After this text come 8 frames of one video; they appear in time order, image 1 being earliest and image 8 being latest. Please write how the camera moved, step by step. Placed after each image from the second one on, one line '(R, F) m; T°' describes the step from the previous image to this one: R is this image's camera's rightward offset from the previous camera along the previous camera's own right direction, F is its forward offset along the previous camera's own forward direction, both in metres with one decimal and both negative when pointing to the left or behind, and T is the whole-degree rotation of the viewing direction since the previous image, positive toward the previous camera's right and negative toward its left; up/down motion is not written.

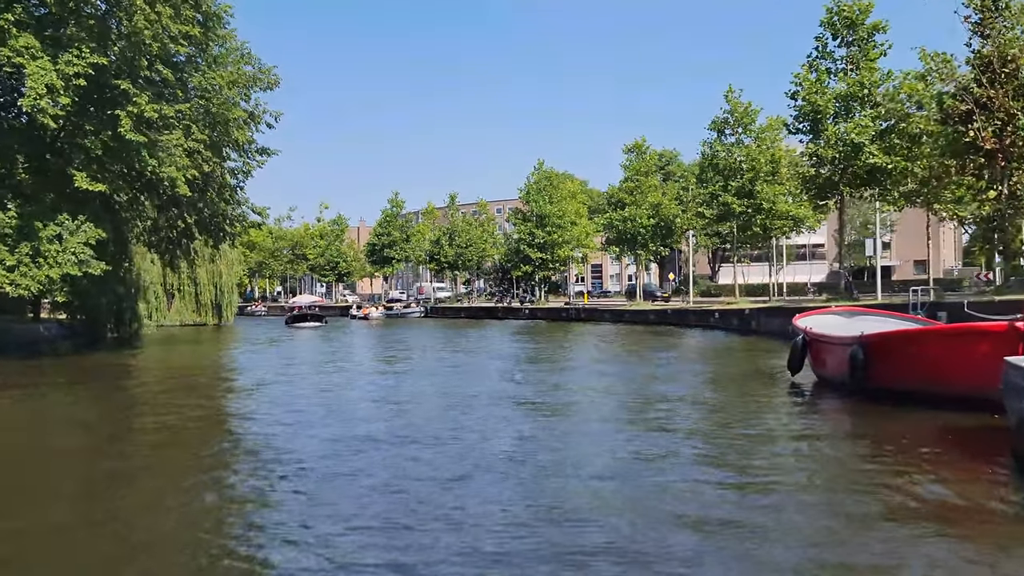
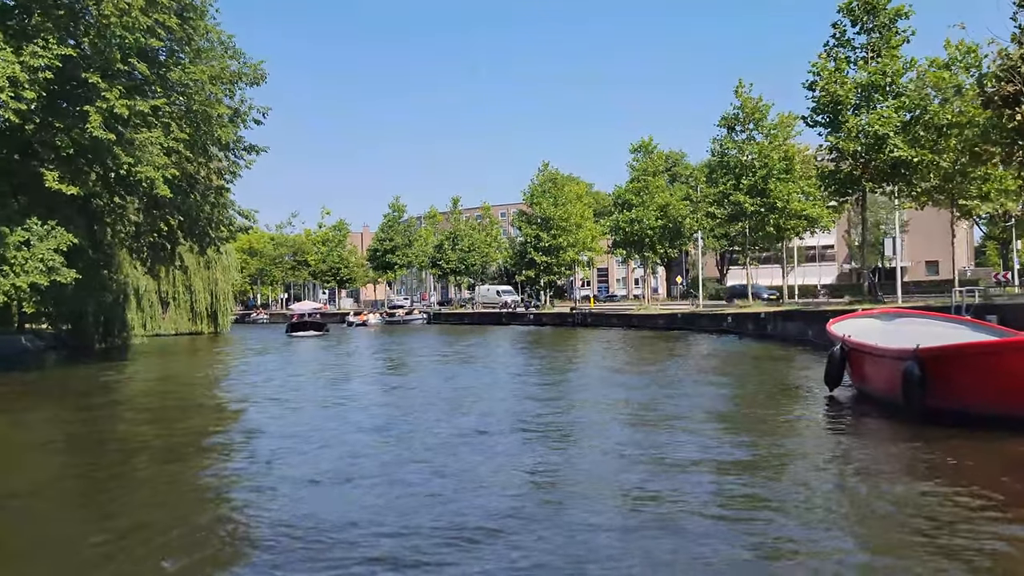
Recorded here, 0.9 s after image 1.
(+0.1, +1.7) m; 0°
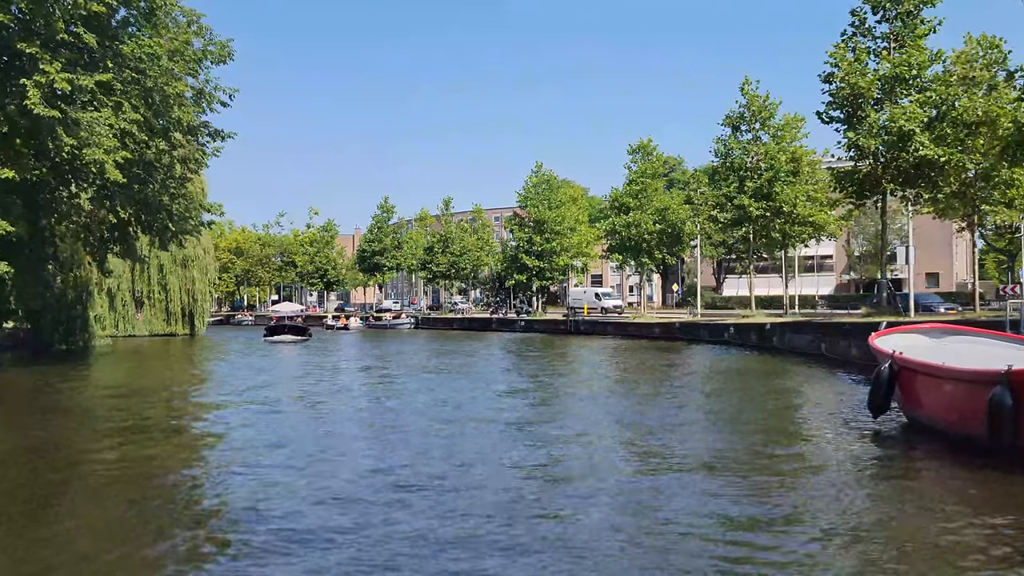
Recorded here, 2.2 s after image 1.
(+0.2, +2.4) m; 0°
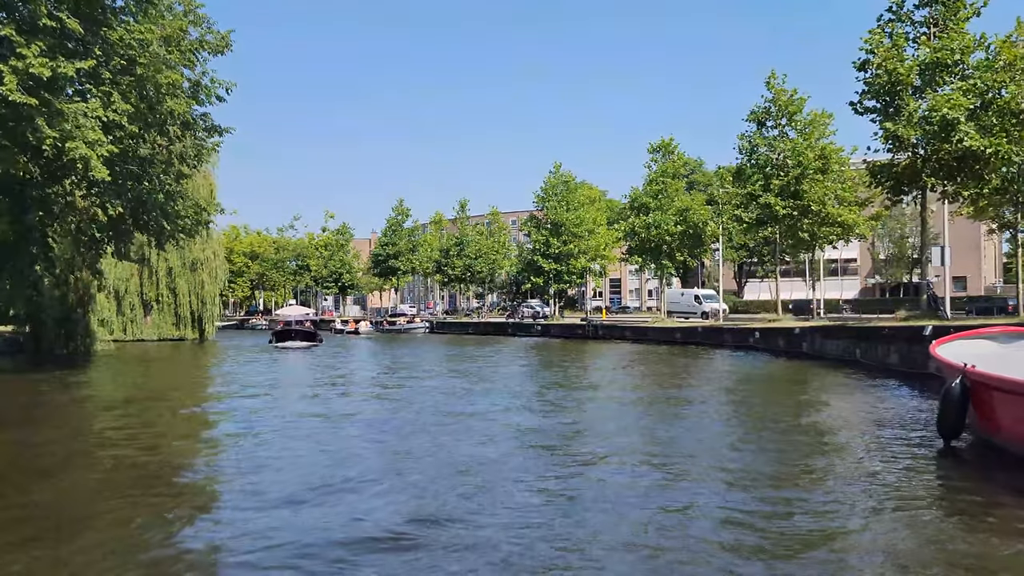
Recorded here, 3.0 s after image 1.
(+0.1, +1.5) m; -1°
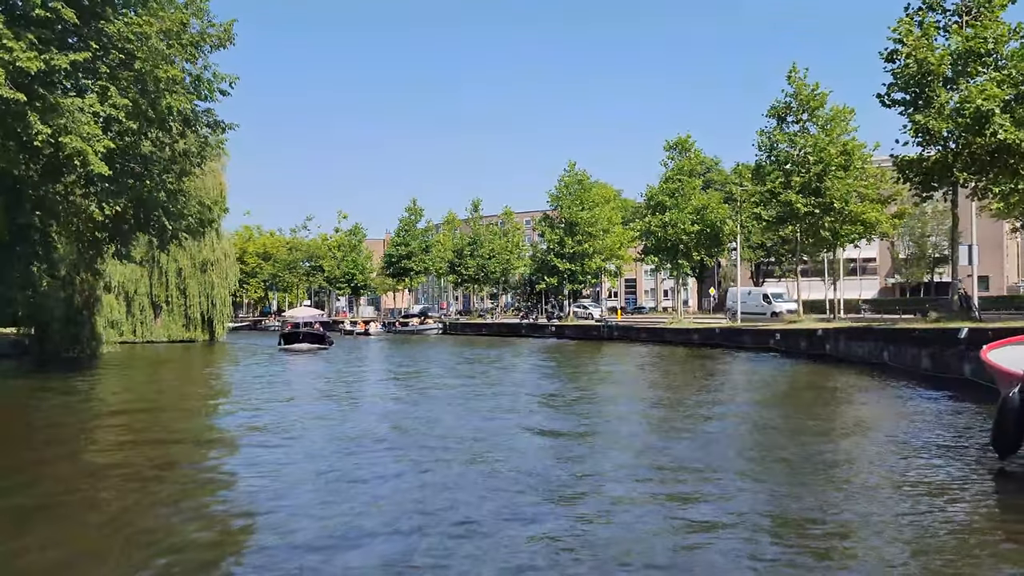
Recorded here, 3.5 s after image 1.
(+0.1, +0.9) m; -1°
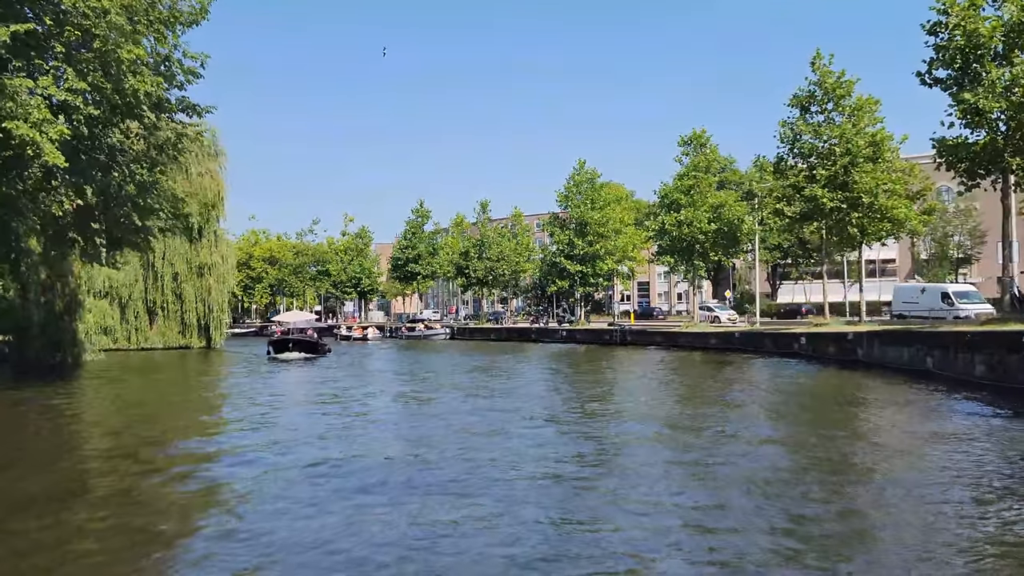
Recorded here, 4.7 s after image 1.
(+0.2, +2.2) m; -1°
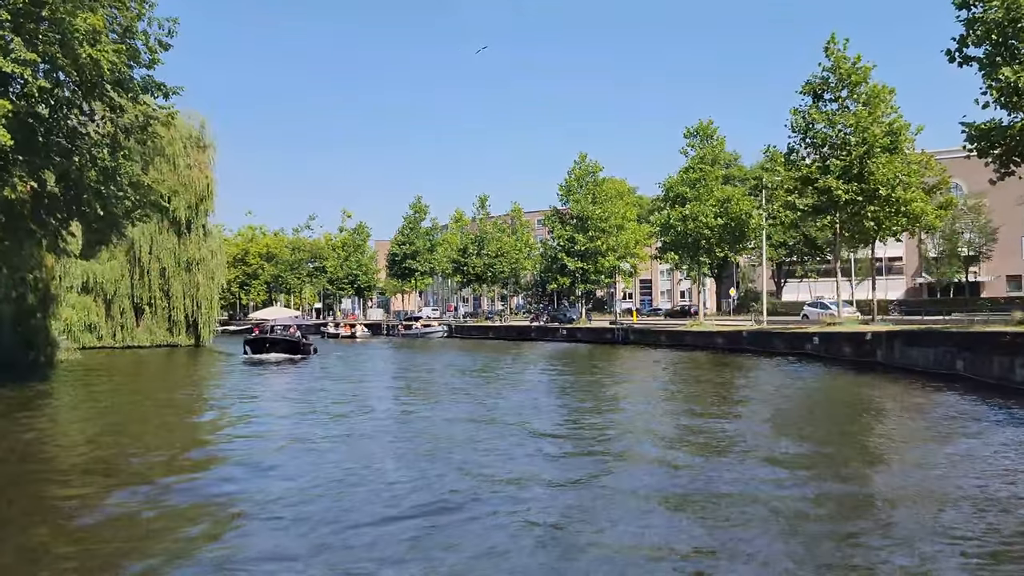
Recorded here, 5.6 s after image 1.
(+0.2, +1.7) m; 0°
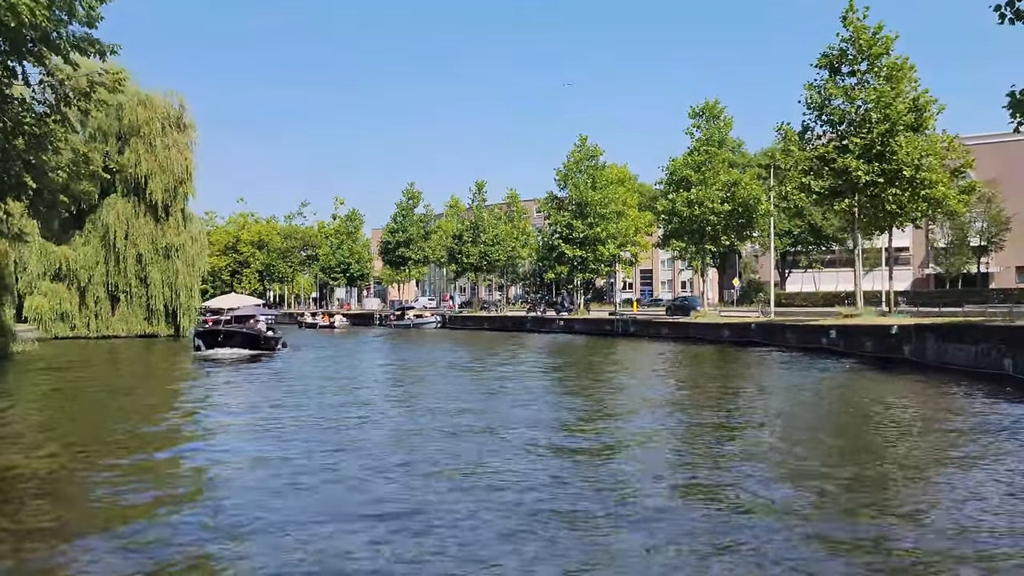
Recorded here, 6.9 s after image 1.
(+0.3, +2.4) m; 0°
